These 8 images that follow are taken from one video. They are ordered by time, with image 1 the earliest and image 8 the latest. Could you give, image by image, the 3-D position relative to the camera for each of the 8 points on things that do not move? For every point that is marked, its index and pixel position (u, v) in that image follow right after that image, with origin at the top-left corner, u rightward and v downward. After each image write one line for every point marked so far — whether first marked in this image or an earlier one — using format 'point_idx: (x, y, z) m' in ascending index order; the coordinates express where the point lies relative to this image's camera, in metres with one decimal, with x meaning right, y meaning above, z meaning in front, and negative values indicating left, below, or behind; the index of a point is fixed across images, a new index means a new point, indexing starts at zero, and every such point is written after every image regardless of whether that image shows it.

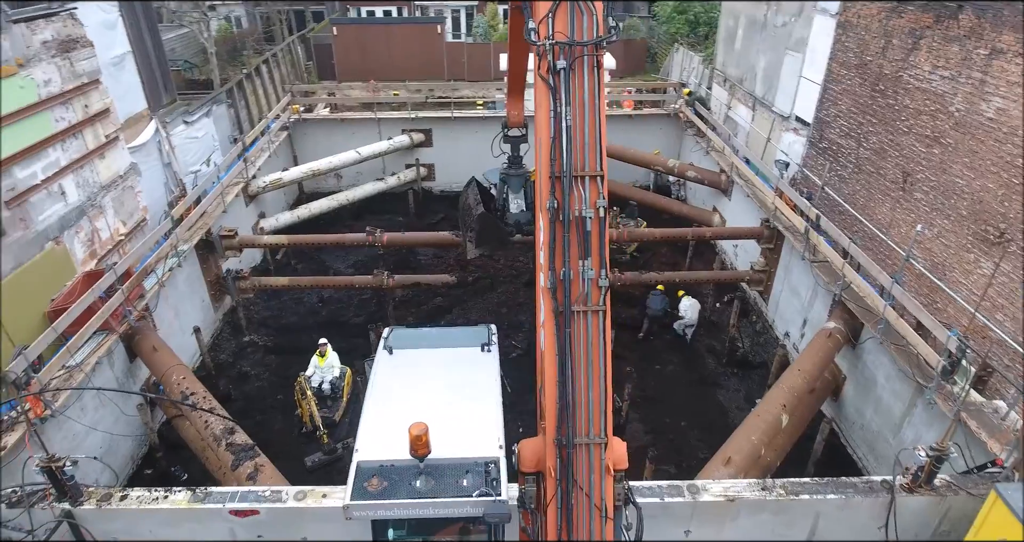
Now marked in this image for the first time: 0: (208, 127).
0: (-5.5, +2.6, +10.8) m
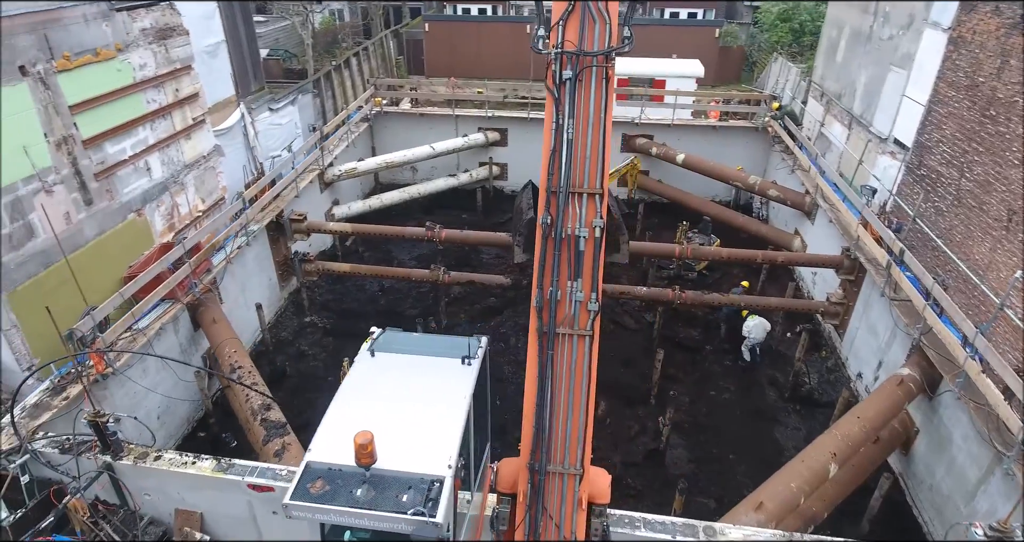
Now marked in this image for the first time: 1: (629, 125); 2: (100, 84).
0: (-4.2, +3.0, +11.4) m
1: (+2.7, +3.3, +13.6) m
2: (-4.9, +2.2, +7.1) m
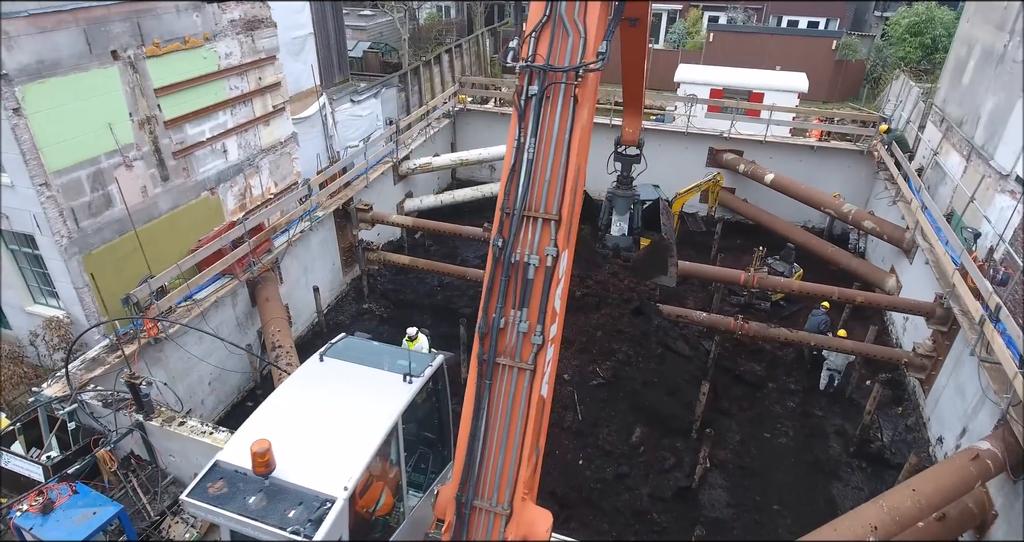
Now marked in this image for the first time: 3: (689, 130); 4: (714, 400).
0: (-2.7, +3.2, +11.8) m
1: (+4.4, +2.9, +12.9) m
2: (-4.2, +2.6, +7.7) m
3: (+3.8, +3.1, +12.9) m
4: (+3.2, -2.0, +9.3) m
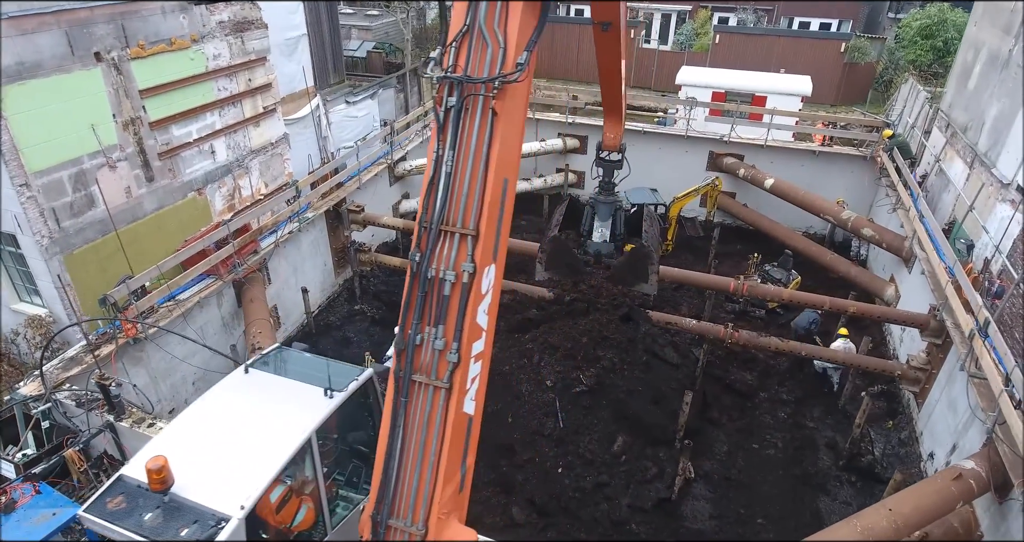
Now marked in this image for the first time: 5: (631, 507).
0: (-2.8, +3.2, +11.8) m
1: (+4.3, +2.7, +12.7) m
2: (-4.4, +2.6, +7.7) m
3: (+3.7, +2.9, +12.8) m
4: (+2.9, -2.1, +9.2) m
5: (+1.5, -2.9, +7.4) m
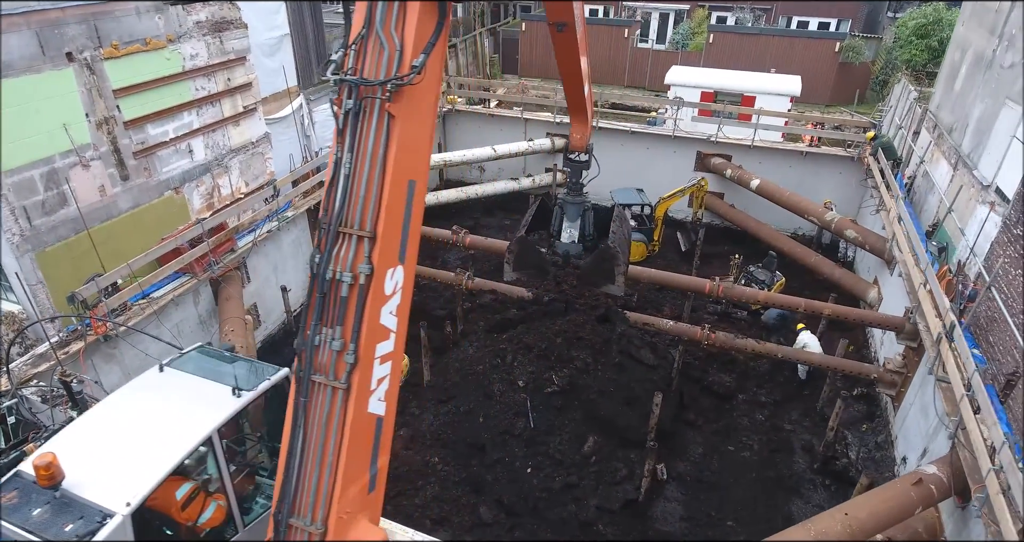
0: (-3.1, +3.2, +11.8) m
1: (+4.1, +2.7, +12.6) m
2: (-4.7, +2.6, +7.8) m
3: (+3.5, +2.9, +12.7) m
4: (+2.6, -2.1, +9.2) m
5: (+1.1, -2.9, +7.4) m
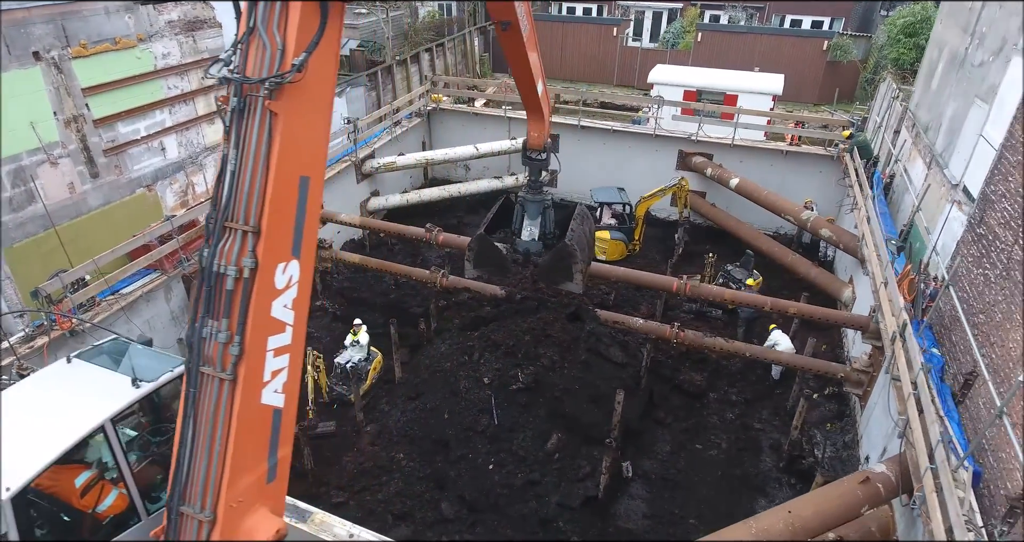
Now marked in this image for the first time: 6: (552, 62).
0: (-3.5, +3.3, +11.9) m
1: (+3.7, +2.7, +12.6) m
2: (-5.2, +2.7, +7.9) m
3: (+3.1, +2.9, +12.7) m
4: (+2.1, -2.1, +9.2) m
5: (+0.6, -2.9, +7.5) m
6: (+1.3, +6.7, +19.3) m
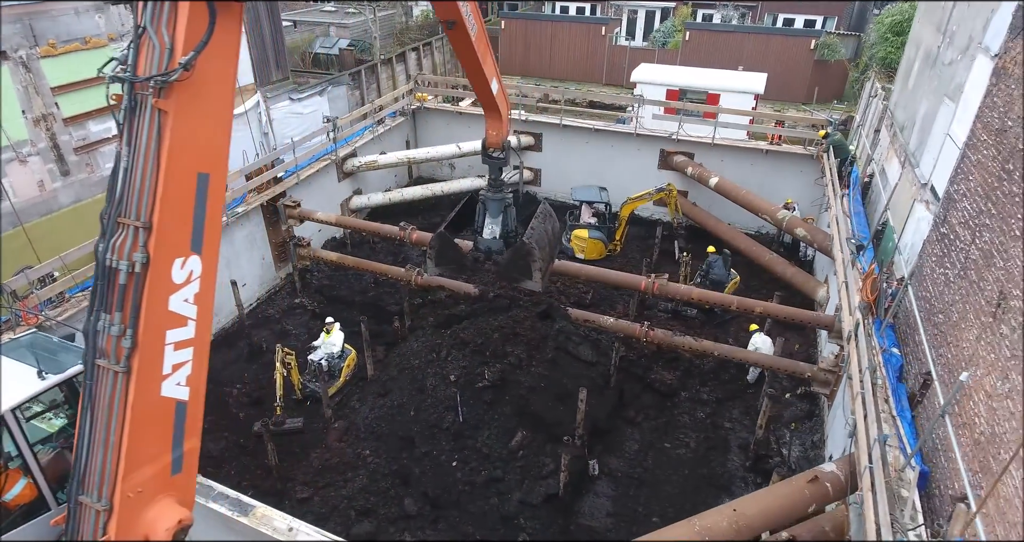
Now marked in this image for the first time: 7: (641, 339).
0: (-3.9, +3.3, +12.0) m
1: (+3.3, +2.7, +12.6) m
2: (-5.6, +2.7, +8.0) m
3: (+2.7, +3.0, +12.7) m
4: (+1.6, -2.1, +9.2) m
5: (+0.1, -2.9, +7.5) m
6: (+1.0, +6.7, +19.3) m
7: (+2.0, -1.0, +9.2) m
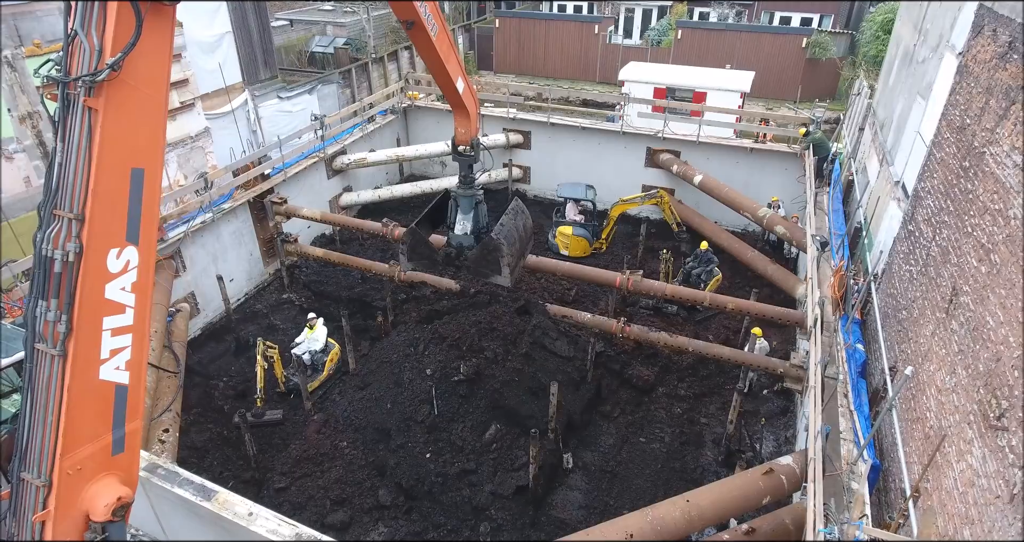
0: (-4.2, +3.4, +12.2) m
1: (+3.0, +2.8, +12.7) m
2: (-6.0, +2.8, +8.2) m
3: (+2.4, +3.0, +12.8) m
4: (+1.3, -2.0, +9.3) m
5: (-0.3, -2.8, +7.6) m
6: (+0.8, +6.8, +19.4) m
7: (+1.6, -1.0, +9.3) m
